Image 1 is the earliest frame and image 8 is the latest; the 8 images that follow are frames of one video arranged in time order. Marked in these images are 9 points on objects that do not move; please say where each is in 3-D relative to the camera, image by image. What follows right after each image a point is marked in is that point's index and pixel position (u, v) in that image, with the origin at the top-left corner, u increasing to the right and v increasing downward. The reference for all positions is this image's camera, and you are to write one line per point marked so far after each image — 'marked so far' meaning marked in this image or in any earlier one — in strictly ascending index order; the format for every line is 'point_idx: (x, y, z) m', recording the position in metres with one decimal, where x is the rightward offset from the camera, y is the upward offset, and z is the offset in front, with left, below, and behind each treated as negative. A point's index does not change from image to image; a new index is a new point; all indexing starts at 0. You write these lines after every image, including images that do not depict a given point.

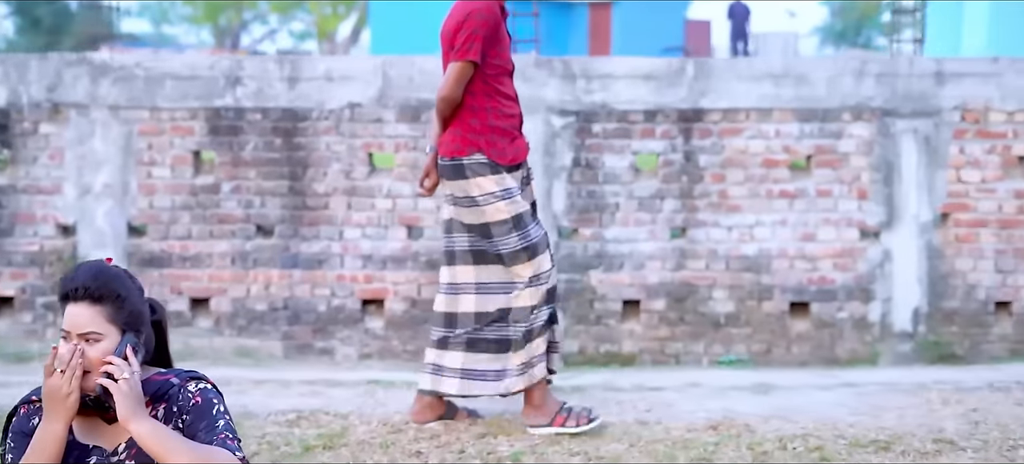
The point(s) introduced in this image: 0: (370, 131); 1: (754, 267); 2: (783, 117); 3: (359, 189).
0: (-0.5, +0.4, +5.9) m
1: (+0.9, -0.1, +5.9) m
2: (+1.0, +0.4, +5.9) m
3: (-0.6, +0.2, +5.9) m
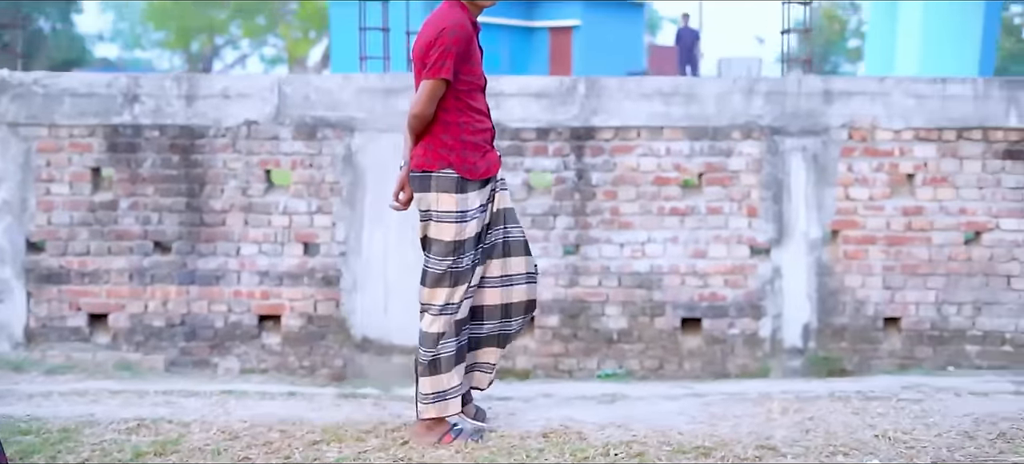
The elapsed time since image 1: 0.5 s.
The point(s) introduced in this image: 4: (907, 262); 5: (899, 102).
0: (-0.9, +0.3, +6.0) m
1: (+0.5, -0.2, +6.0) m
2: (+0.6, +0.4, +5.9) m
3: (-1.0, +0.1, +6.0) m
4: (+1.5, -0.1, +6.0) m
5: (+1.5, +0.5, +5.9) m
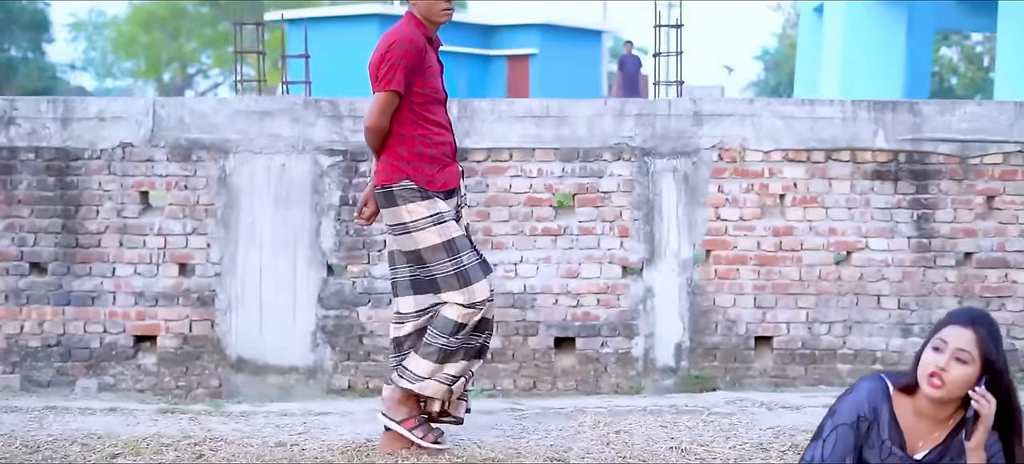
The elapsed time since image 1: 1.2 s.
0: (-1.4, +0.2, +6.0) m
1: (0.0, -0.3, +6.0) m
2: (+0.1, +0.3, +6.0) m
3: (-1.5, 0.0, +6.0) m
4: (+1.0, -0.2, +6.1) m
5: (+1.0, +0.4, +6.0) m
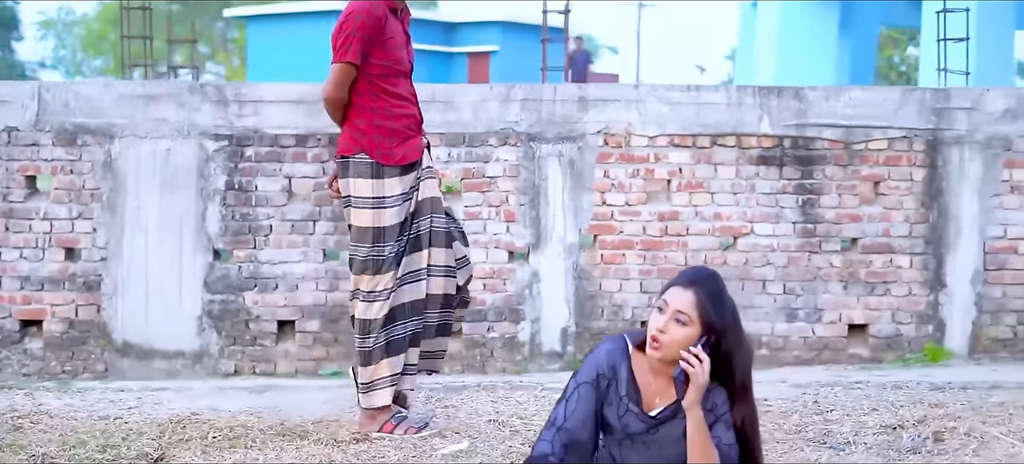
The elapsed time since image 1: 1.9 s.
0: (-1.8, +0.3, +6.0) m
1: (-0.4, -0.2, +6.0) m
2: (-0.3, +0.3, +6.0) m
3: (-1.9, +0.1, +6.0) m
4: (+0.6, -0.1, +6.1) m
5: (+0.5, +0.5, +6.0) m
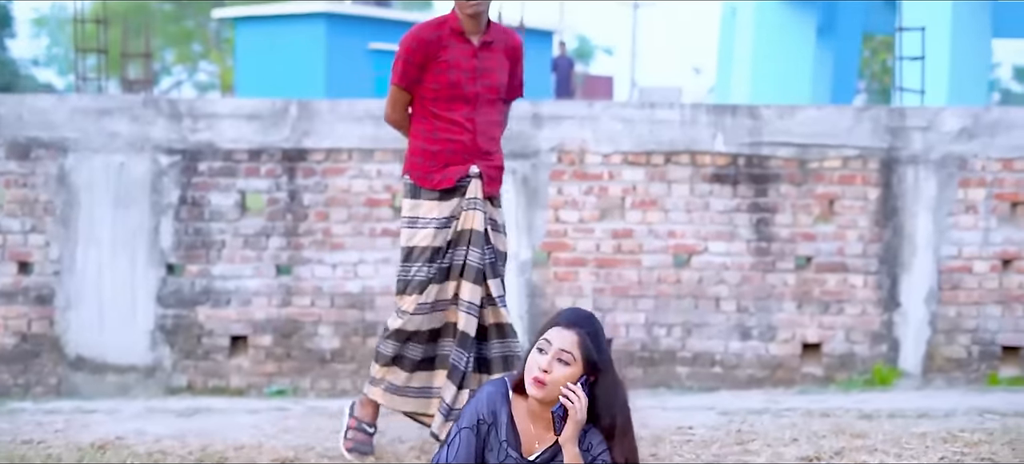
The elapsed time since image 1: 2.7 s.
0: (-2.0, +0.2, +6.0) m
1: (-0.6, -0.3, +6.0) m
2: (-0.5, +0.3, +6.0) m
3: (-2.1, 0.0, +6.0) m
4: (+0.4, -0.2, +6.1) m
5: (+0.4, +0.4, +6.0) m
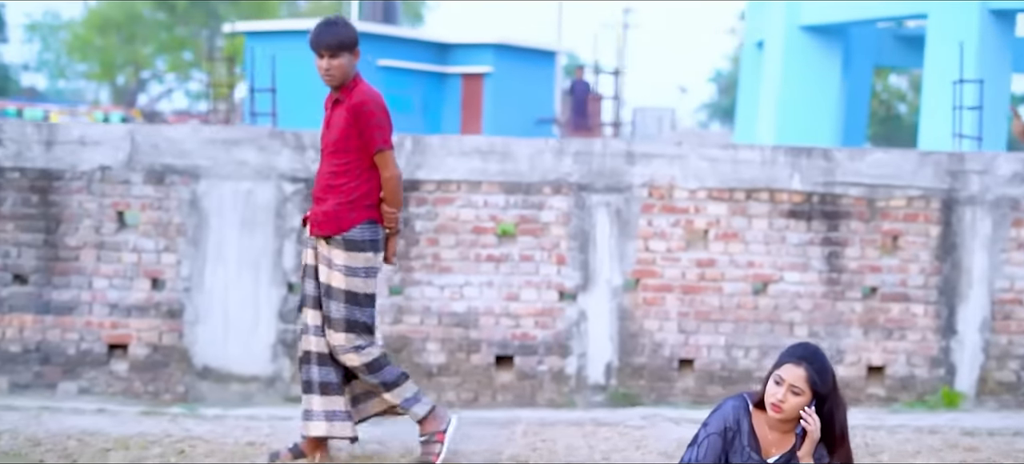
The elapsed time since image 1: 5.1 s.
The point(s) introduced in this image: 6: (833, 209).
0: (-1.6, +0.2, +6.5) m
1: (-0.2, -0.4, +6.6) m
2: (-0.1, +0.2, +6.6) m
3: (-1.7, 0.0, +6.5) m
4: (+0.8, -0.3, +6.6) m
5: (+0.8, +0.3, +6.6) m
6: (+1.4, +0.1, +6.6) m
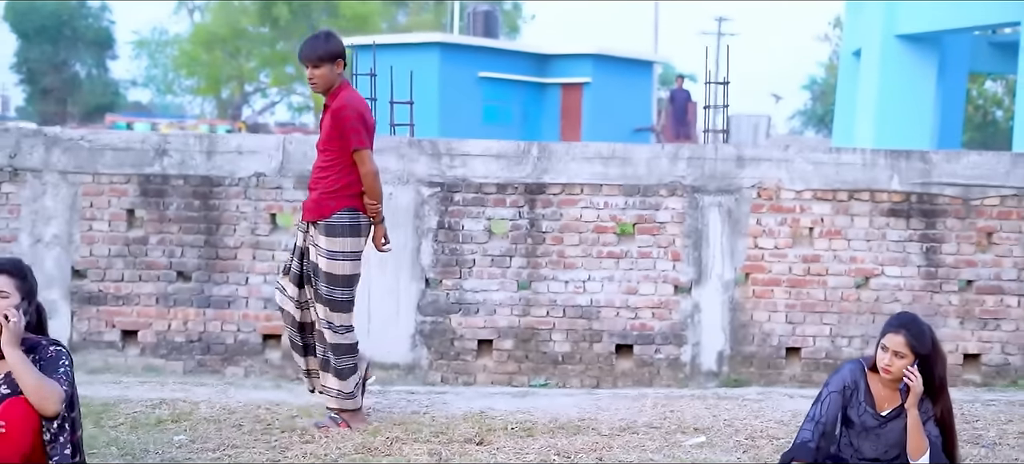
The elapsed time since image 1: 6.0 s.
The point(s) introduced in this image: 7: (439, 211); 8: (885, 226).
0: (-1.1, +0.2, +7.2) m
1: (+0.3, -0.4, +7.1) m
2: (+0.4, +0.2, +7.1) m
3: (-1.1, -0.1, +7.2) m
4: (+1.3, -0.3, +7.2) m
5: (+1.3, +0.3, +7.1) m
6: (+1.9, +0.1, +7.1) m
7: (-0.3, +0.1, +7.1) m
8: (+1.7, 0.0, +7.1) m
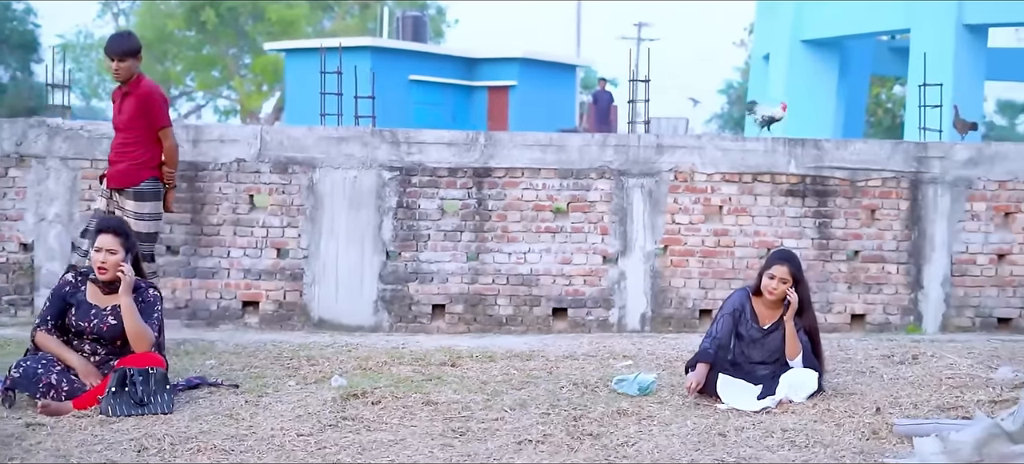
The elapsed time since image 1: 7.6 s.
0: (-1.4, +0.3, +8.2) m
1: (+0.1, -0.3, +8.2) m
2: (+0.2, +0.3, +8.2) m
3: (-1.4, +0.1, +8.2) m
4: (+1.1, -0.2, +8.3) m
5: (+1.0, +0.4, +8.2) m
6: (+1.6, +0.2, +8.3) m
7: (-0.6, +0.2, +8.2) m
8: (+1.4, +0.1, +8.3) m
